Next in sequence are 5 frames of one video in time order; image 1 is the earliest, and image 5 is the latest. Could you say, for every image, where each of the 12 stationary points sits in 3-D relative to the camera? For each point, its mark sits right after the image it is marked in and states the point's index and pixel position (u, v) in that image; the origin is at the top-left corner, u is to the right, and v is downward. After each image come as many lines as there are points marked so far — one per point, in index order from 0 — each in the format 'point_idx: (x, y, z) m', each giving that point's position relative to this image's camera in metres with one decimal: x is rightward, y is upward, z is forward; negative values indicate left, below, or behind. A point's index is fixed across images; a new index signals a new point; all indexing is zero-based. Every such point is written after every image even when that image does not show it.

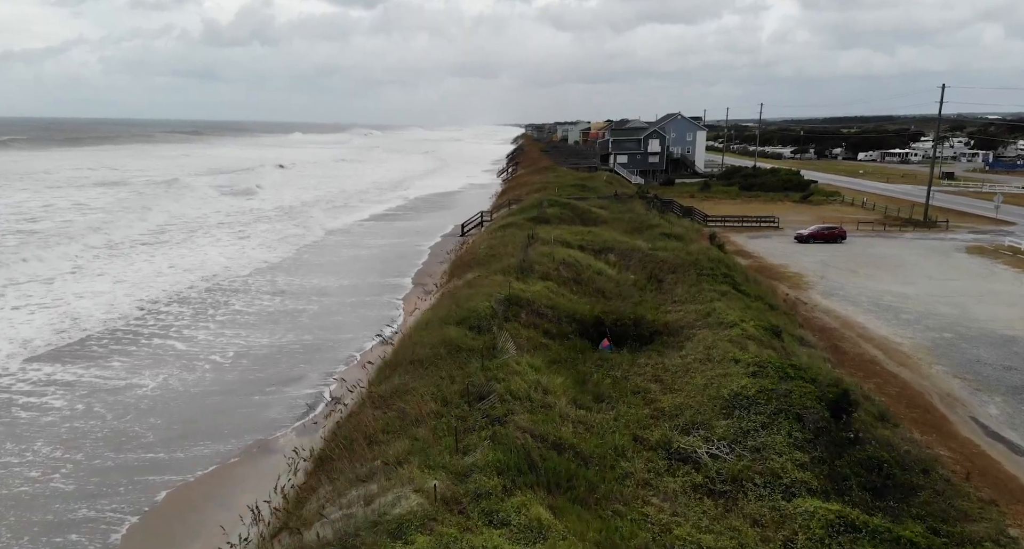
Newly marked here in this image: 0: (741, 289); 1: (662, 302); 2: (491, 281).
0: (+5.9, -0.4, +19.5) m
1: (+3.7, -0.7, +18.7) m
2: (-0.5, -0.2, +18.8) m
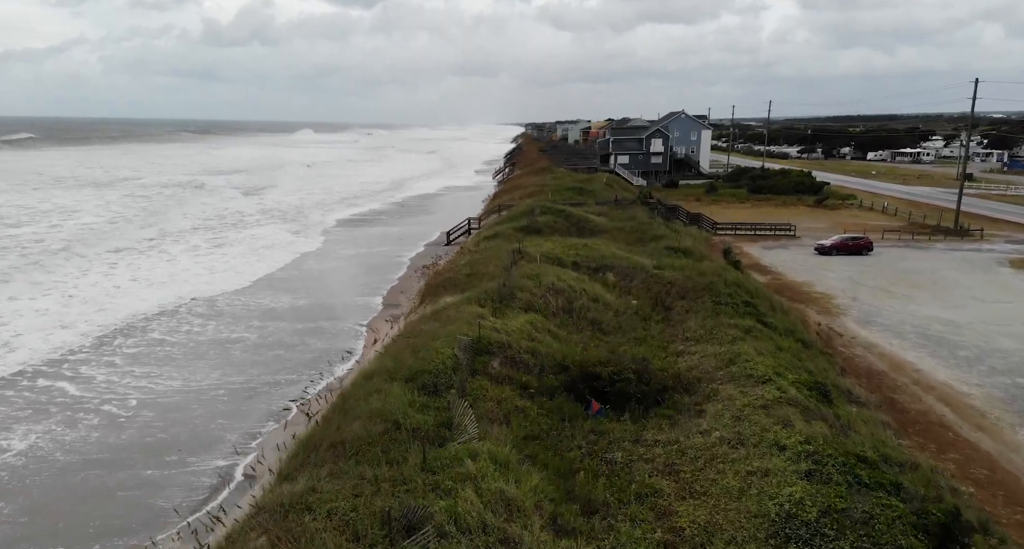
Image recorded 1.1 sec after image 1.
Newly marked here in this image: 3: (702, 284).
0: (+5.4, -1.1, +16.1) m
1: (+3.2, -1.3, +15.2) m
2: (-1.0, -0.8, +15.3) m
3: (+4.7, -0.2, +18.4) m
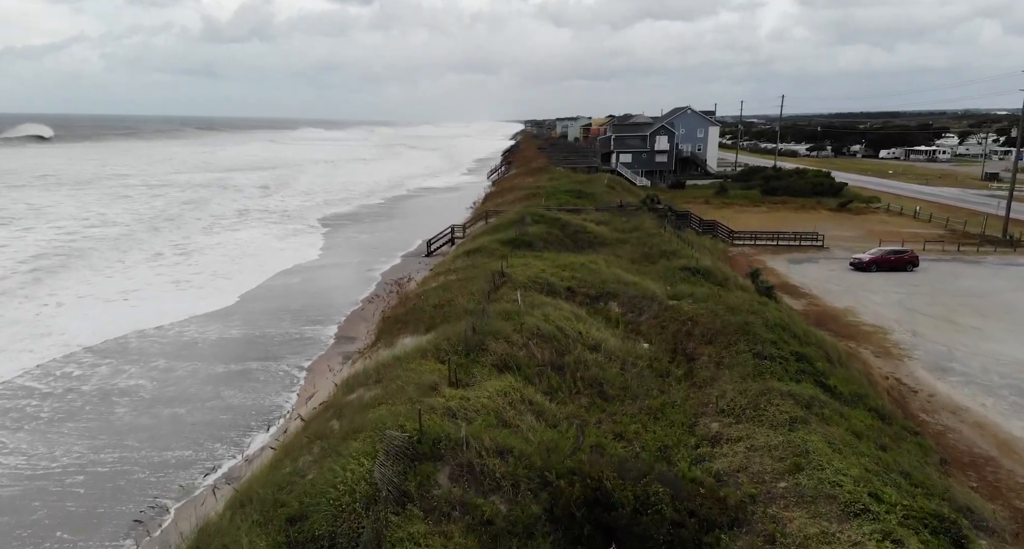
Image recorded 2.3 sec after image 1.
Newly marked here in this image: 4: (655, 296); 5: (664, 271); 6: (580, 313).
0: (+5.0, -1.8, +11.8) m
1: (+2.7, -2.1, +11.0) m
2: (-1.5, -1.5, +11.1) m
3: (+4.2, -0.9, +14.2) m
4: (+3.2, -0.5, +16.8) m
5: (+4.0, +0.1, +19.8) m
6: (+1.4, -0.8, +15.4) m
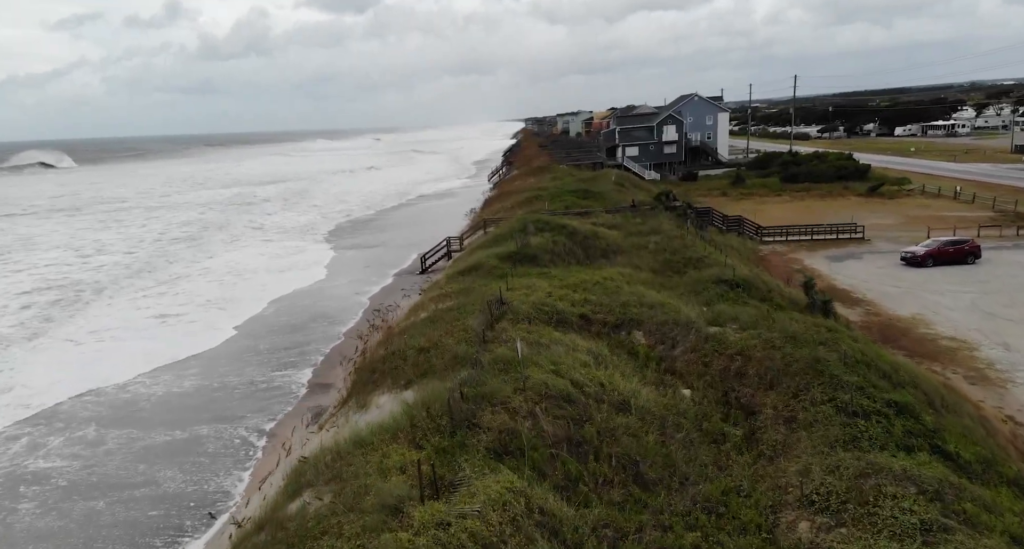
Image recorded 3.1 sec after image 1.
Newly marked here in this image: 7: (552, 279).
0: (+5.0, -2.0, +8.6) m
1: (+2.8, -2.5, +7.8) m
2: (-1.5, -2.2, +8.0) m
3: (+4.2, -1.2, +11.0) m
4: (+3.2, -0.9, +13.7) m
5: (+4.0, -0.2, +16.6) m
6: (+1.4, -1.2, +12.3) m
7: (+0.9, -0.1, +17.6) m
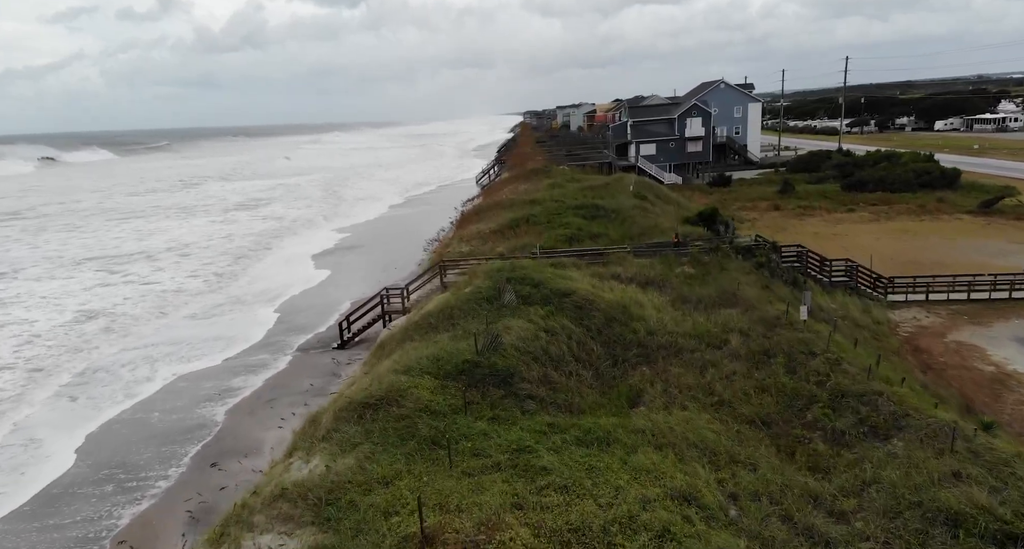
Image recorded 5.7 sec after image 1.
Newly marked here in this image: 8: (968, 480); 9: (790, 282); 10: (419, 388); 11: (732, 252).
0: (+4.4, -4.0, -1.9) m
1: (+2.1, -4.4, -2.7) m
2: (-2.1, -4.1, -2.5) m
3: (+3.6, -3.2, +0.5) m
4: (+2.6, -2.8, +3.2) m
5: (+3.4, -2.1, +6.1) m
6: (+0.8, -3.1, +1.8) m
7: (+0.3, -2.0, +7.1) m
8: (+4.4, -1.9, +7.0) m
9: (+5.8, -0.2, +15.3) m
10: (-1.2, -1.5, +10.2) m
11: (+4.6, +0.4, +15.9) m
